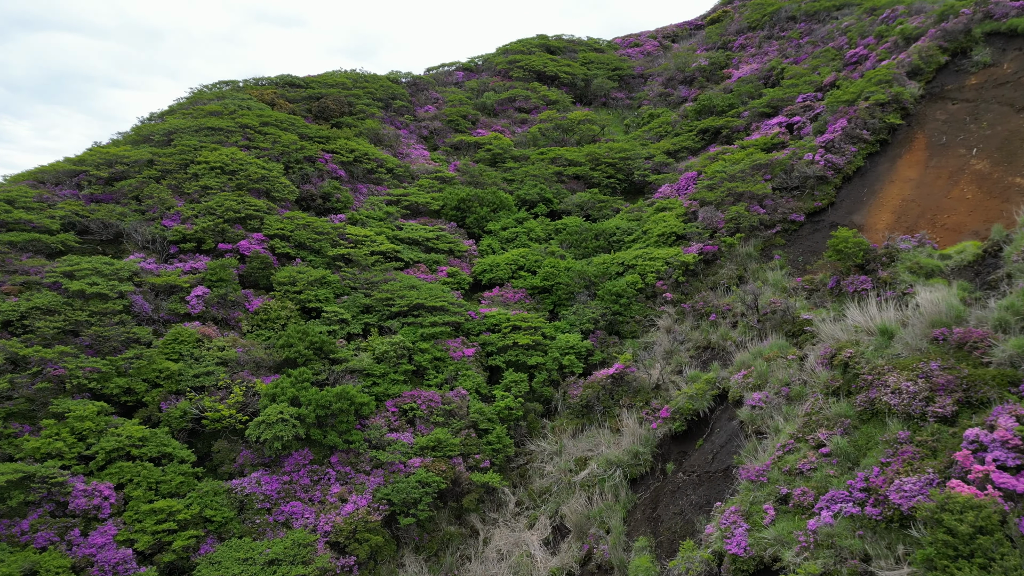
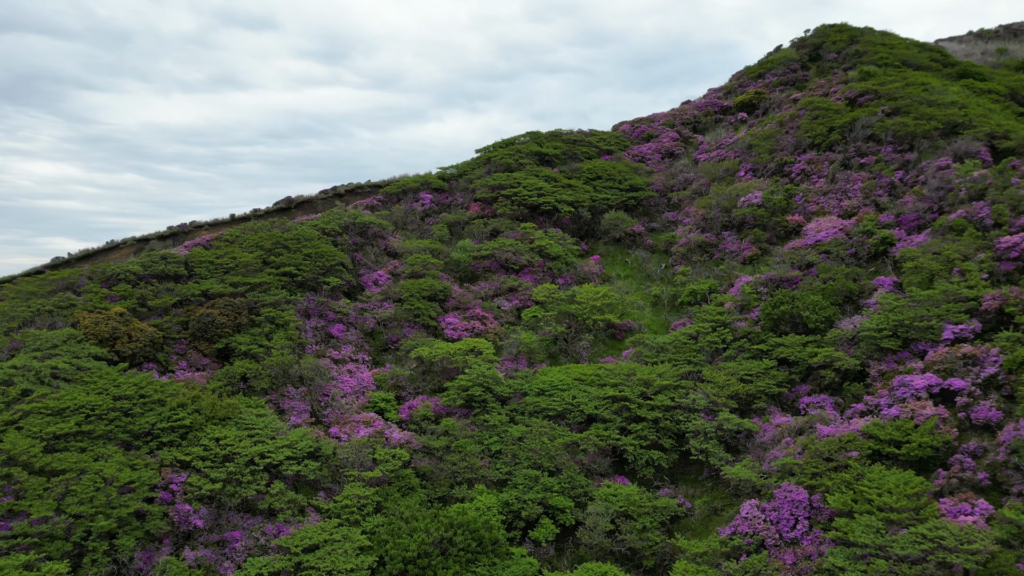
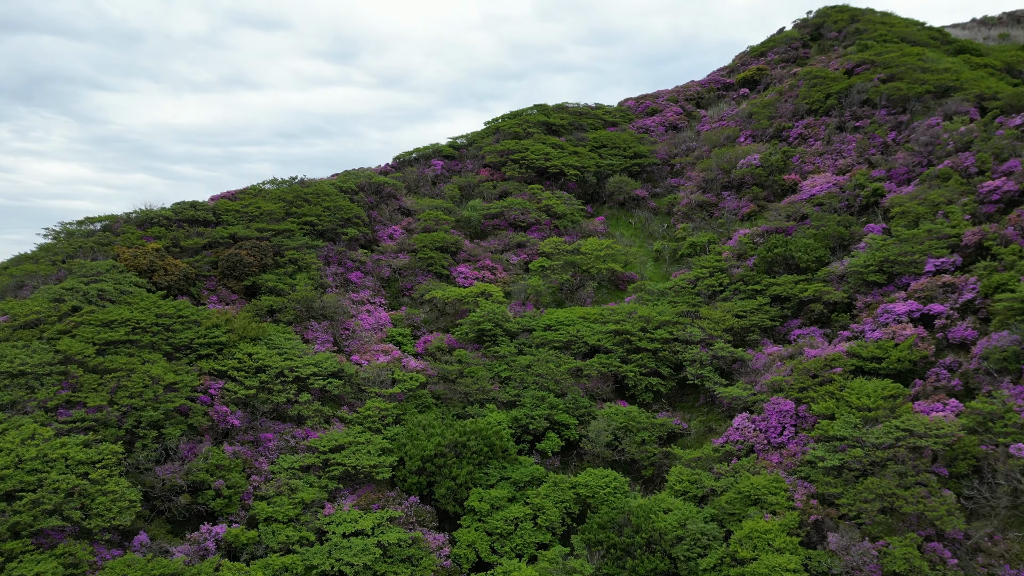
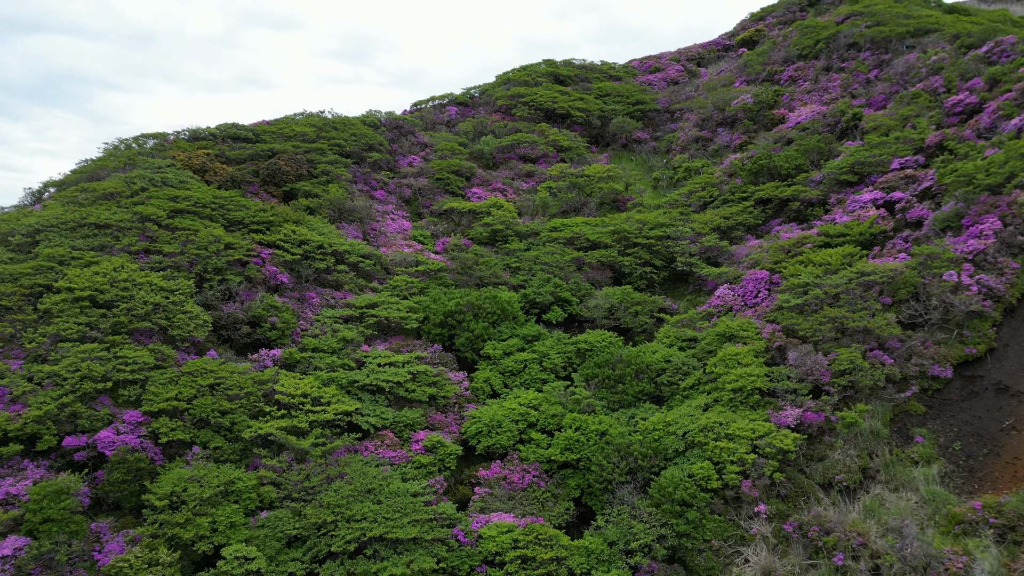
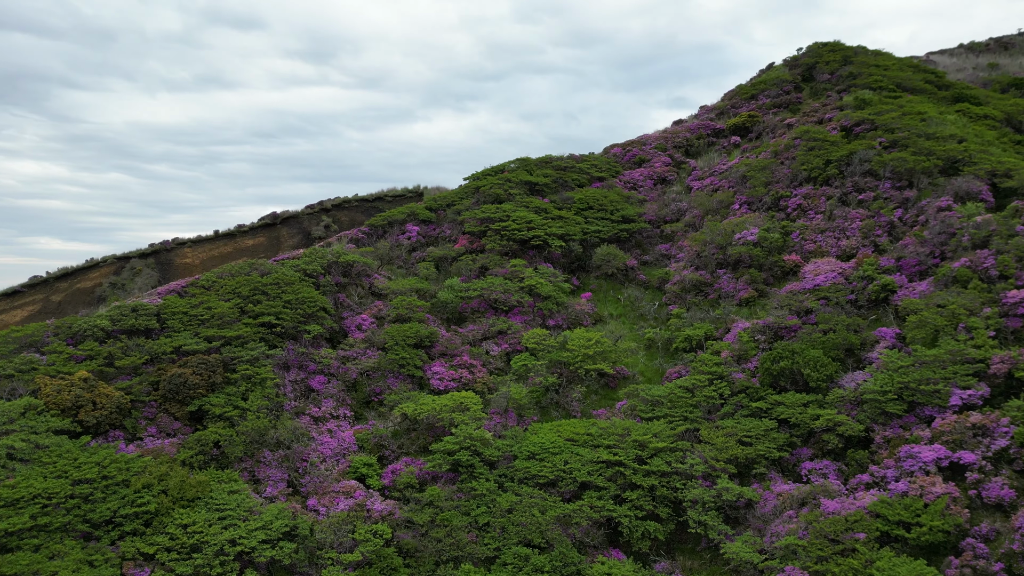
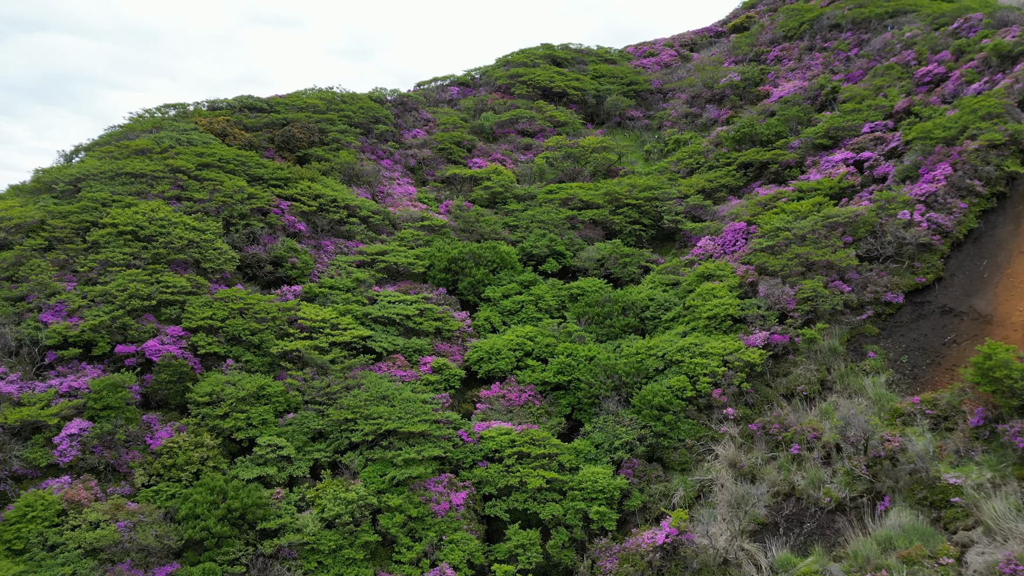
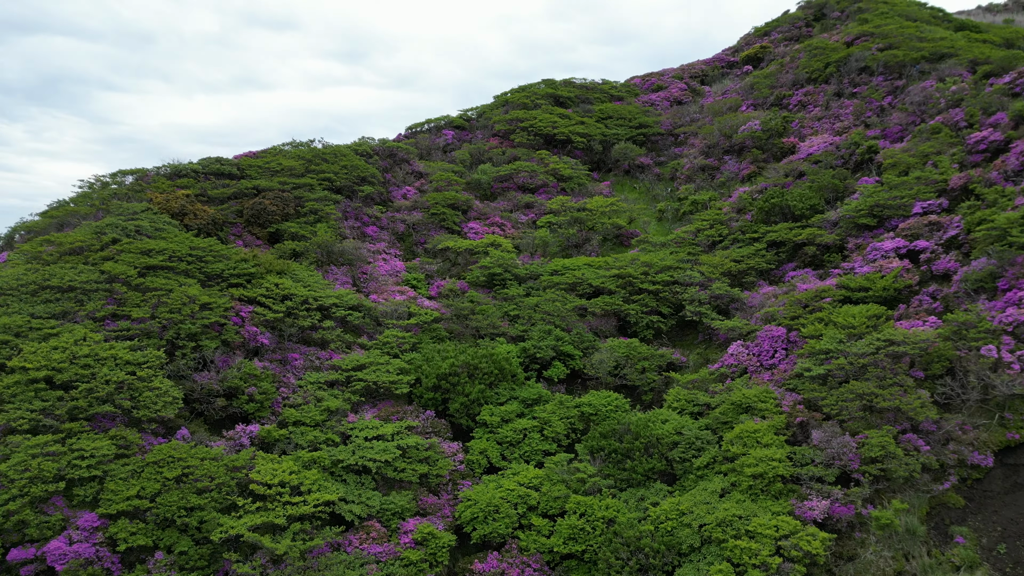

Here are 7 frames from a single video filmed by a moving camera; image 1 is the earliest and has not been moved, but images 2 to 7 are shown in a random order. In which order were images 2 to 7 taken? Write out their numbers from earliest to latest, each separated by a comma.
6, 4, 7, 3, 2, 5
